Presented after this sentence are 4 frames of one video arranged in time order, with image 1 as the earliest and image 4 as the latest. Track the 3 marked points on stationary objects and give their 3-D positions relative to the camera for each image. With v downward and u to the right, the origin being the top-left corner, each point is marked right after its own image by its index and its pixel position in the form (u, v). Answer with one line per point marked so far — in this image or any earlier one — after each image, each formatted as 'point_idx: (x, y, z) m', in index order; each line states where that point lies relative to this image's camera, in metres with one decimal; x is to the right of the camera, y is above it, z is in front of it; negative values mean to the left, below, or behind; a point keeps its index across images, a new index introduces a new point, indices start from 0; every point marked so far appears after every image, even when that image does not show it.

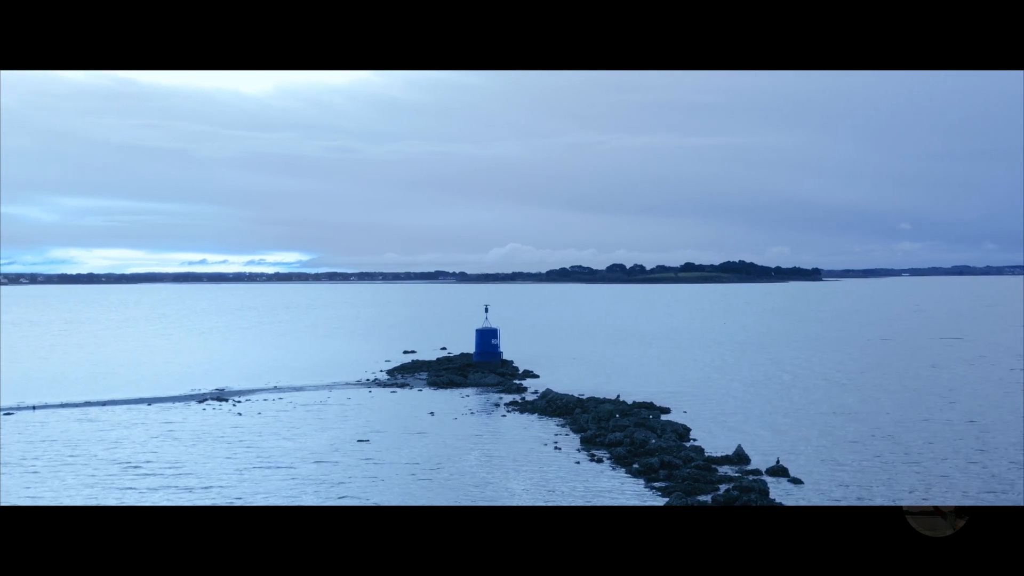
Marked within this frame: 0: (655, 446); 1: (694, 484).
0: (+2.1, -2.3, +11.9) m
1: (+2.1, -2.2, +9.4) m
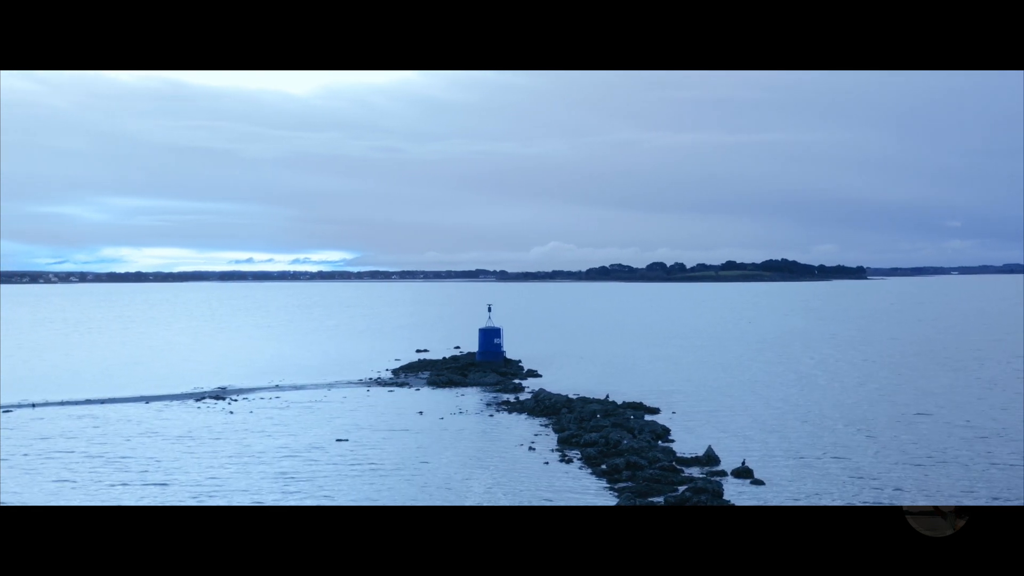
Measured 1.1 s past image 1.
0: (+1.7, -2.3, +11.9) m
1: (+1.6, -2.2, +9.4) m
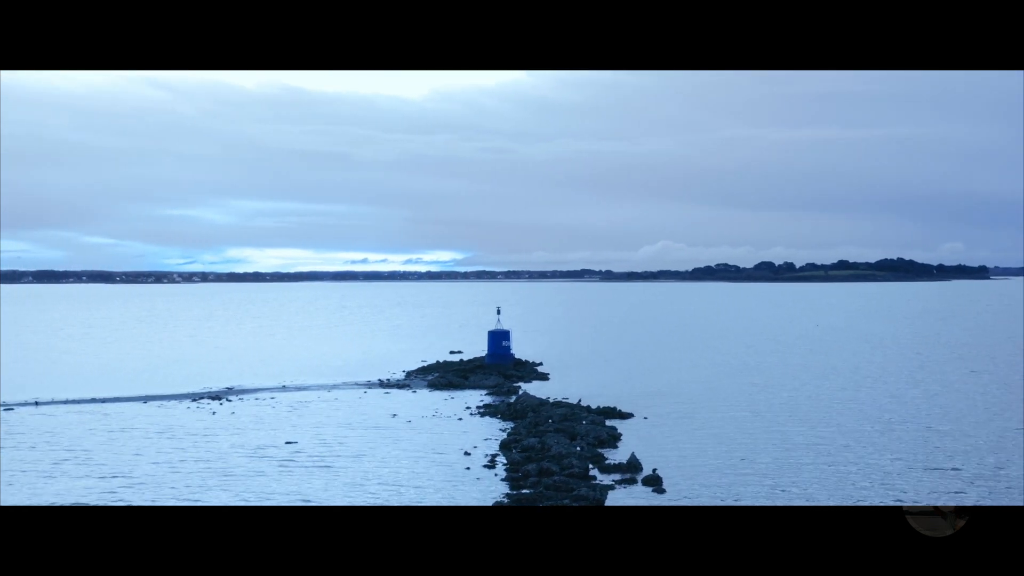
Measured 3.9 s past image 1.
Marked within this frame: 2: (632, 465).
0: (+0.6, -2.4, +12.0) m
1: (+0.4, -2.3, +9.5) m
2: (+1.6, -2.4, +11.2) m
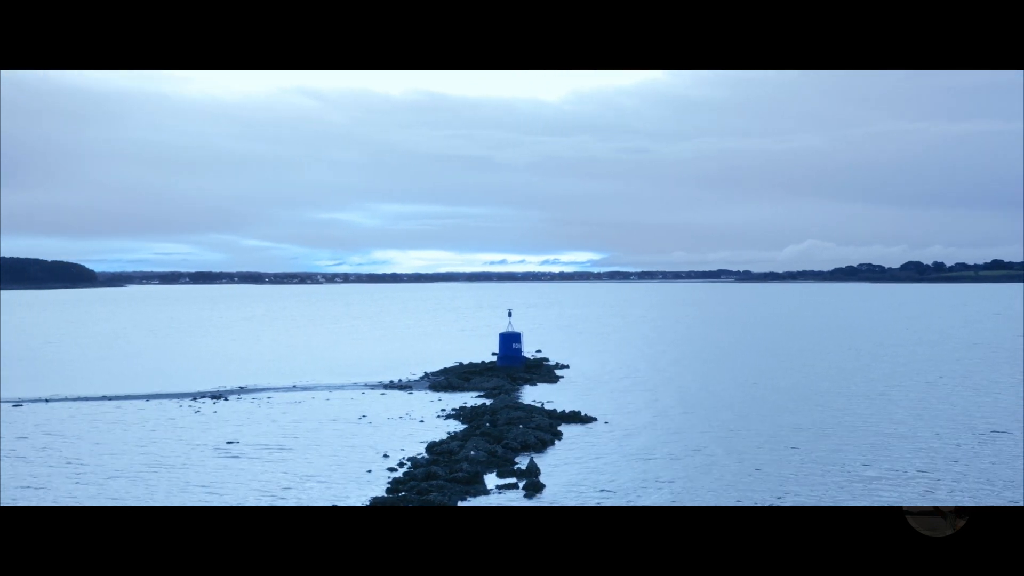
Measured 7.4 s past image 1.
0: (-0.7, -2.4, +12.1) m
1: (-1.1, -2.4, +9.6) m
2: (+0.2, -2.4, +11.2) m
